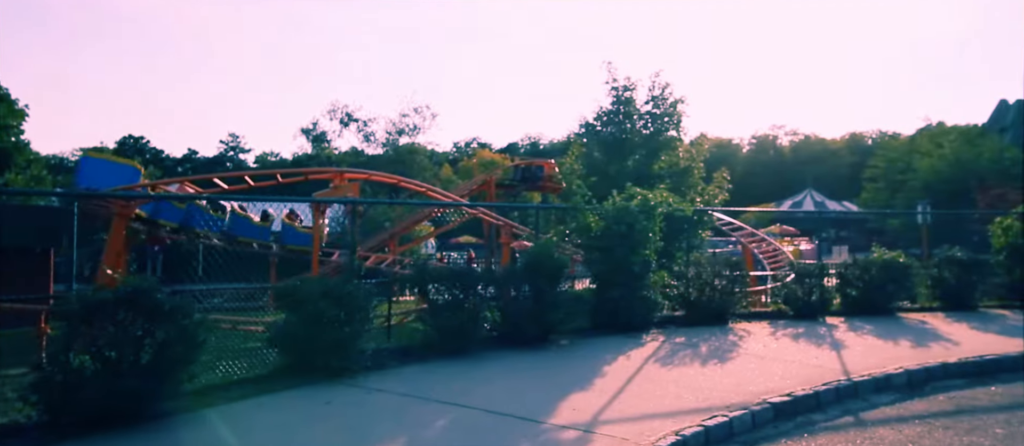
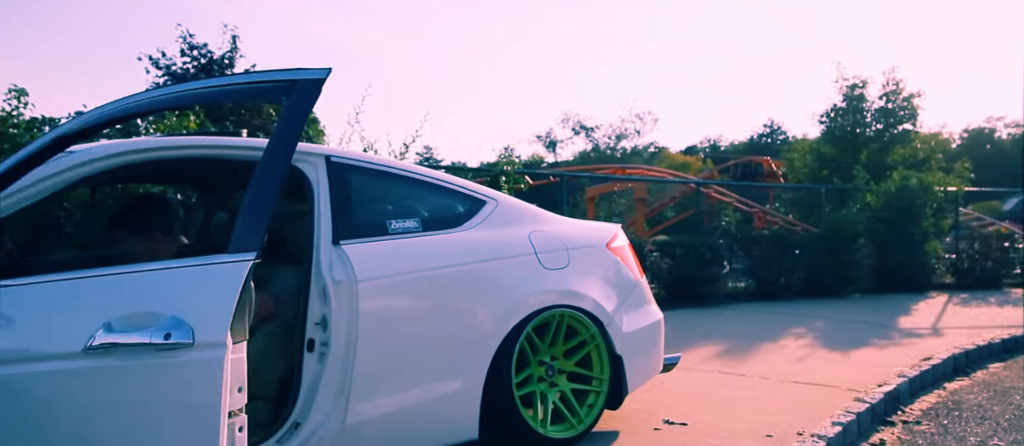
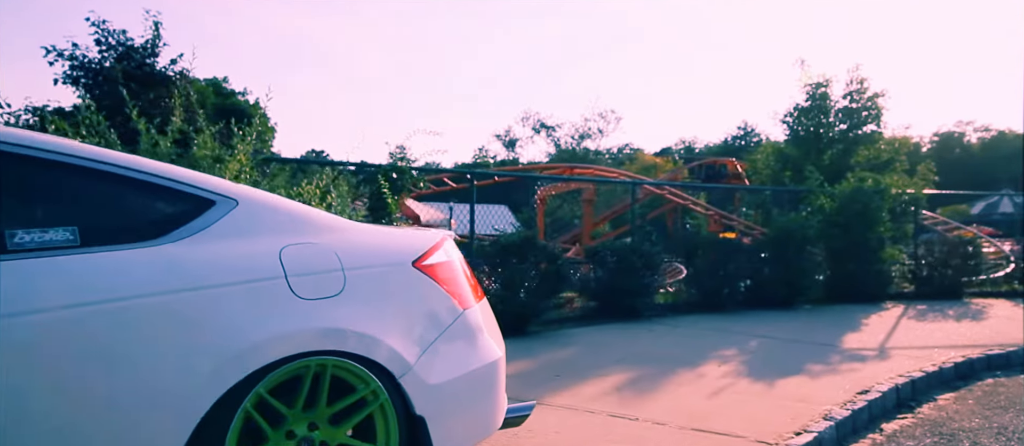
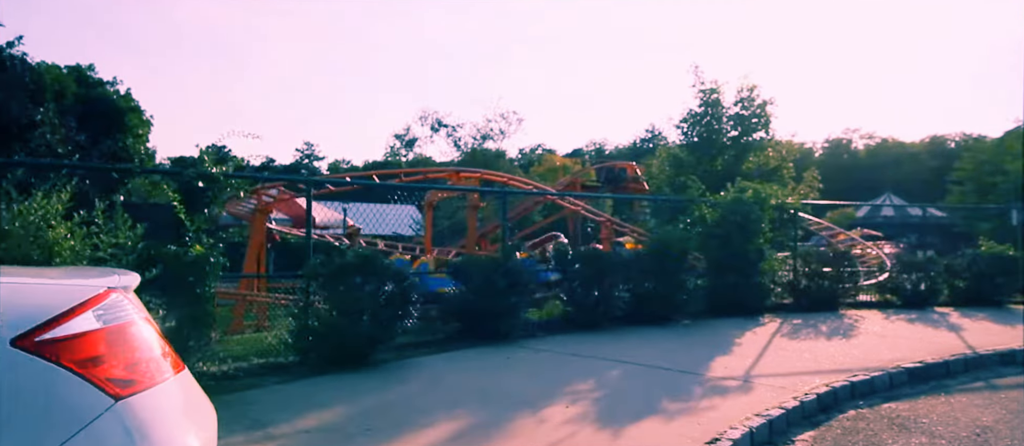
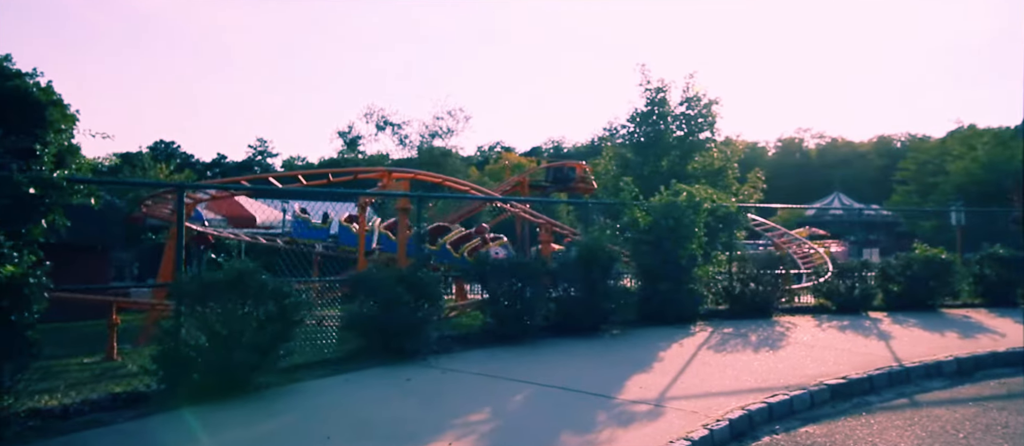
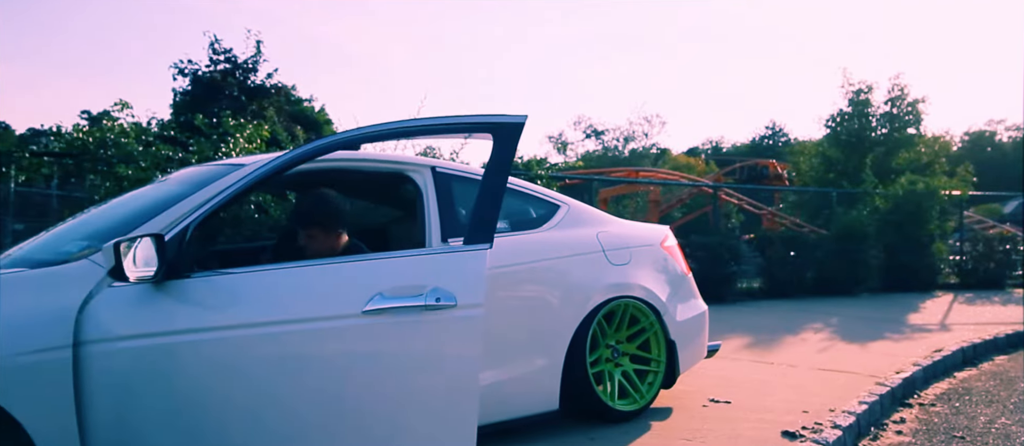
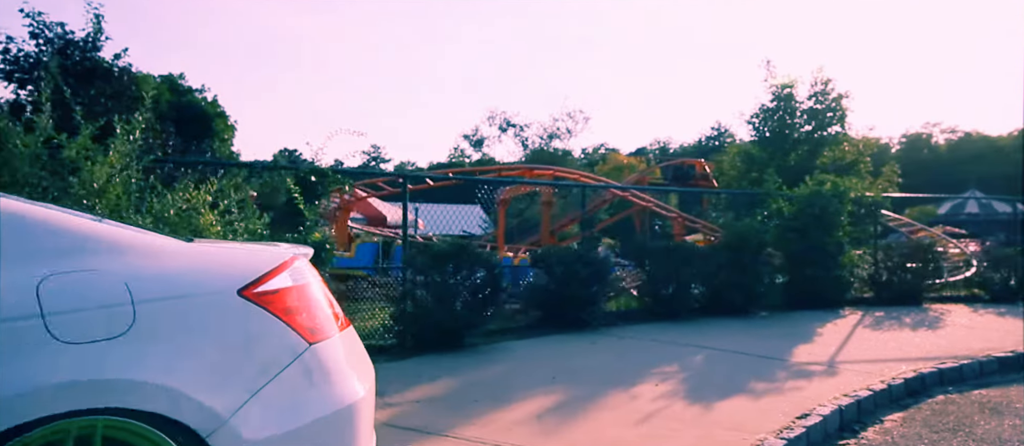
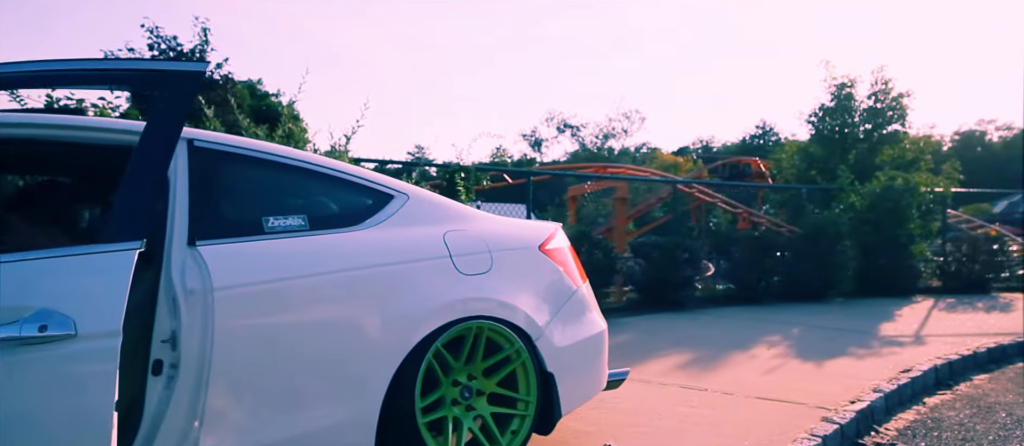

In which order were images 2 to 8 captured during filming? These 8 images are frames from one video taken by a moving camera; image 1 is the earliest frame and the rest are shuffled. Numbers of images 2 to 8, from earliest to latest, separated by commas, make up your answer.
5, 4, 7, 3, 8, 2, 6
